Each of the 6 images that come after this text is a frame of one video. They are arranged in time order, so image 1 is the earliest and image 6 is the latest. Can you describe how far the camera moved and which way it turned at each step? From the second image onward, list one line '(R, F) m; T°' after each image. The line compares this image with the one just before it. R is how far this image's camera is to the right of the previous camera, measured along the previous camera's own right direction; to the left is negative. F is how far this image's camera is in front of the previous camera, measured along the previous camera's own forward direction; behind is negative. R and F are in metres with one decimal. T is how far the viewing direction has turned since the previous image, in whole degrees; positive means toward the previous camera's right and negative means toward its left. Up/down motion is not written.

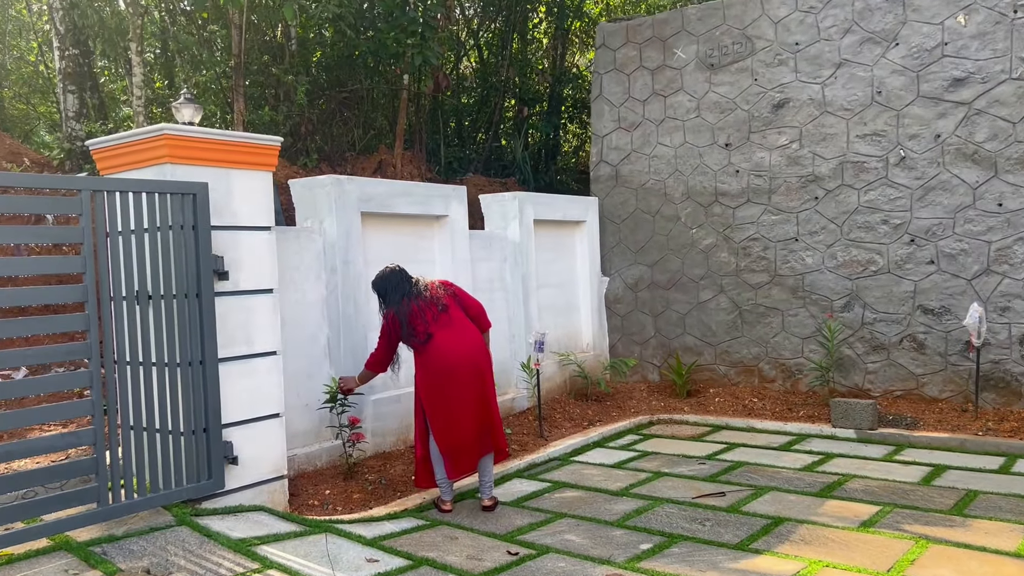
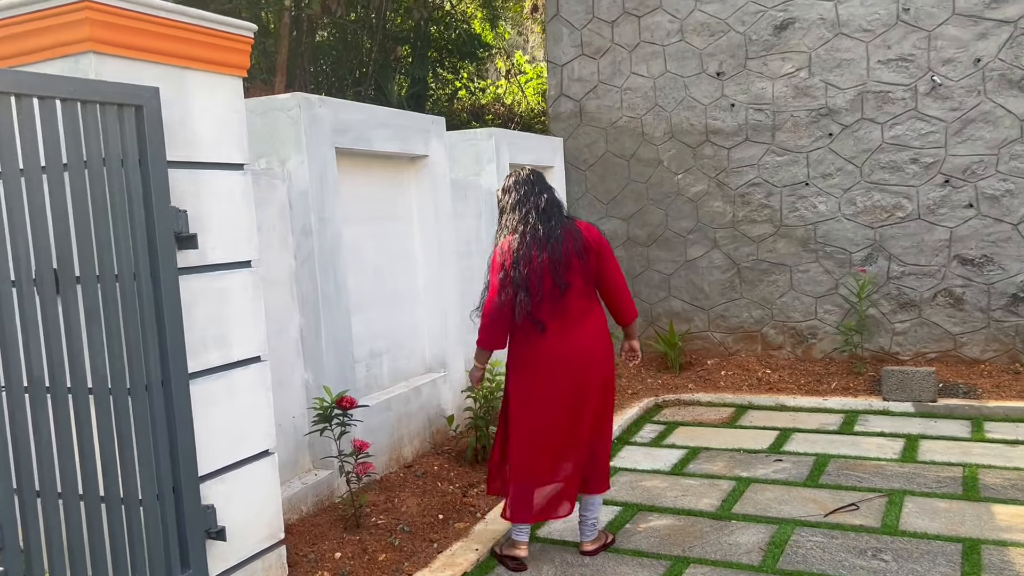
(-1.0, +1.5) m; +12°
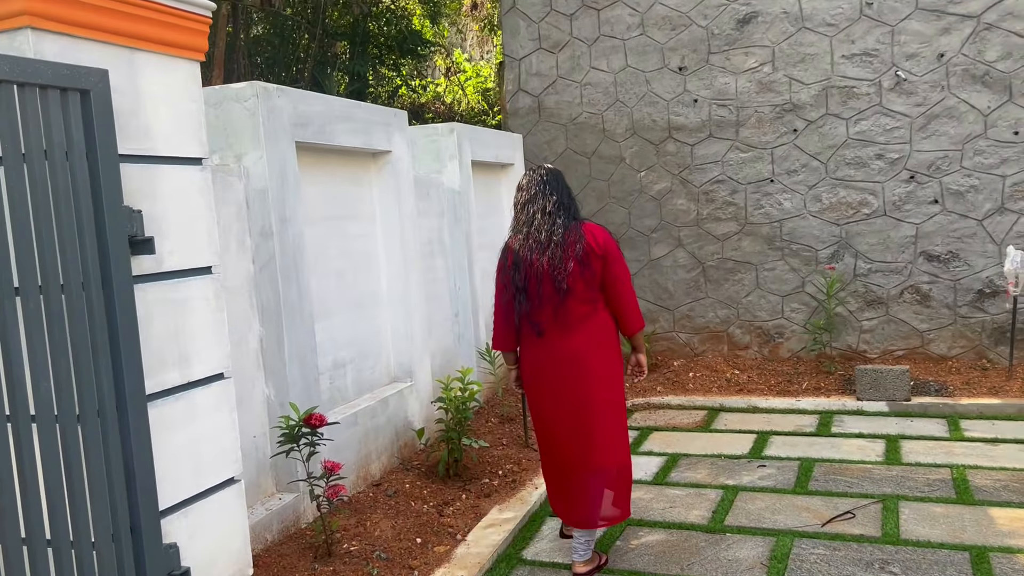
(-0.2, +0.2) m; +4°
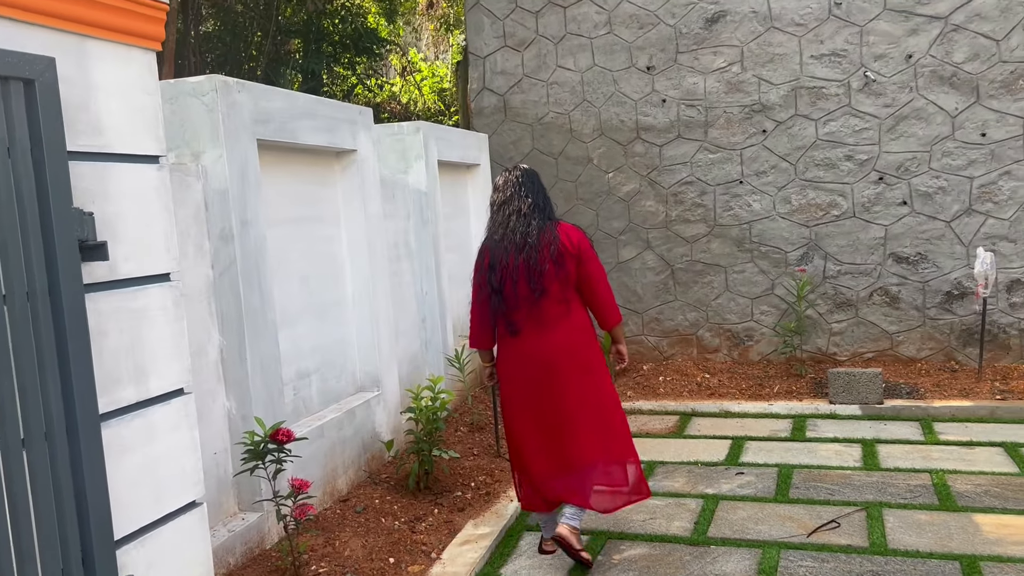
(-0.1, +0.2) m; +3°
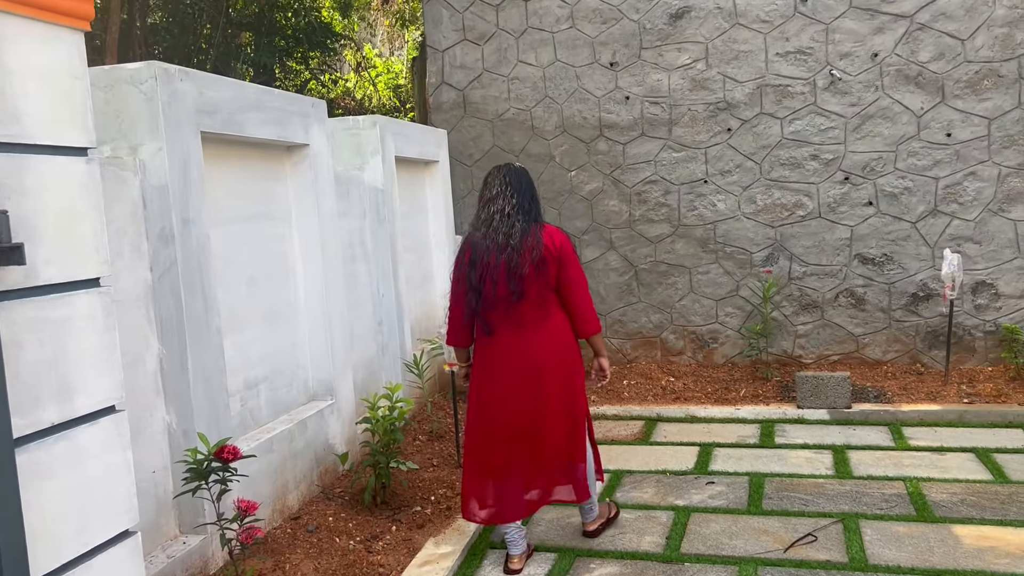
(0.0, +0.2) m; +3°
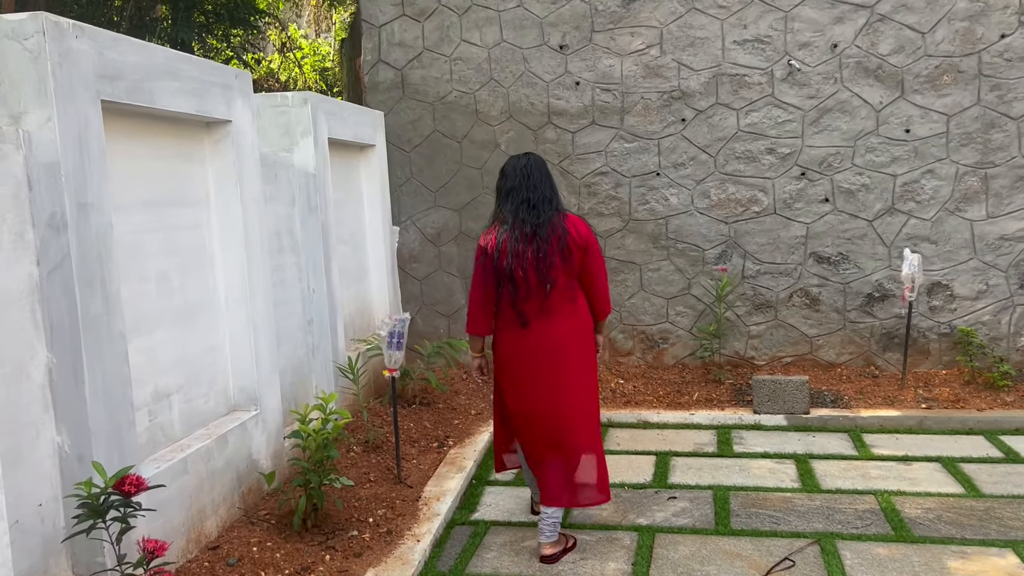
(-0.1, +0.4) m; +5°
